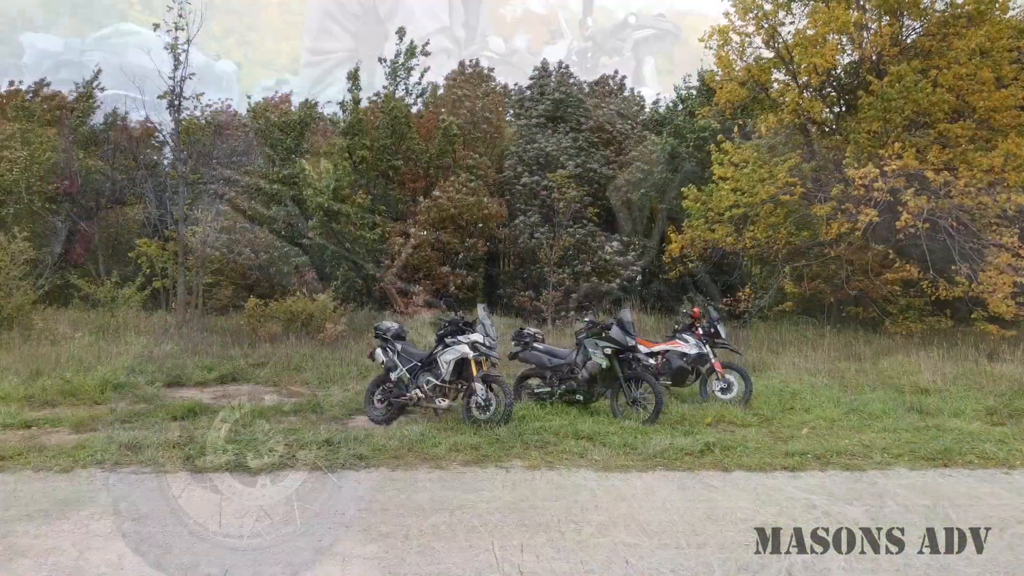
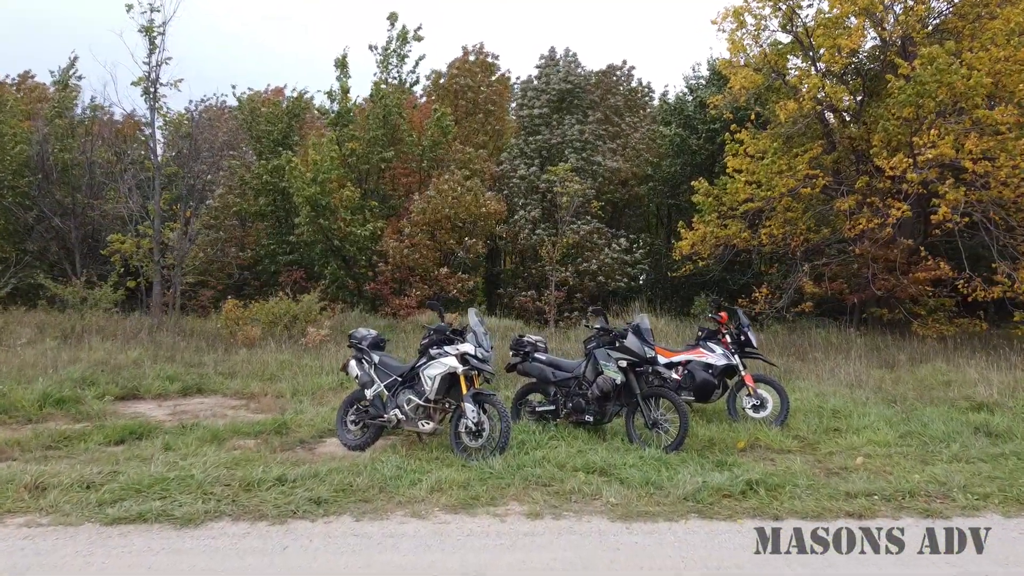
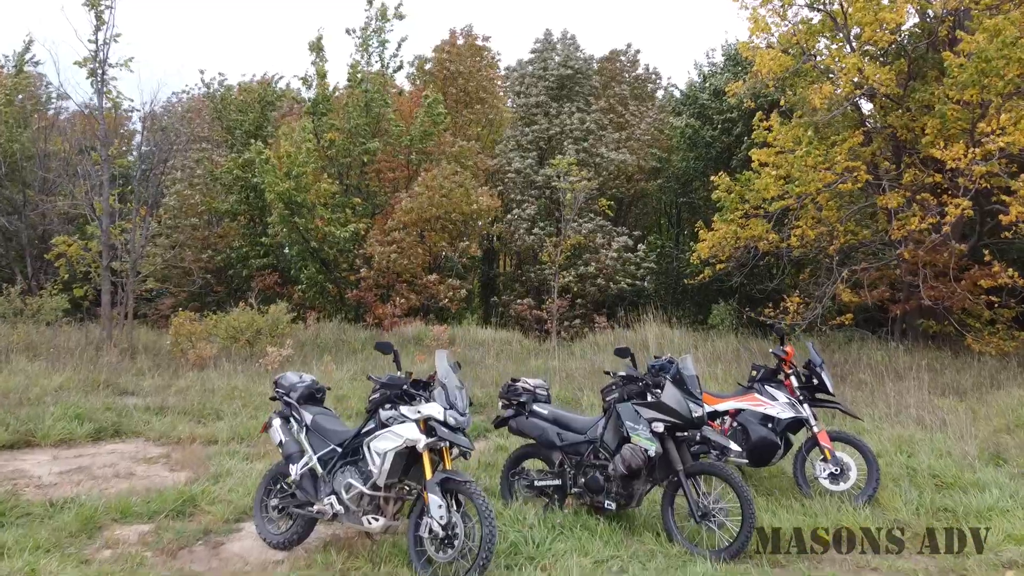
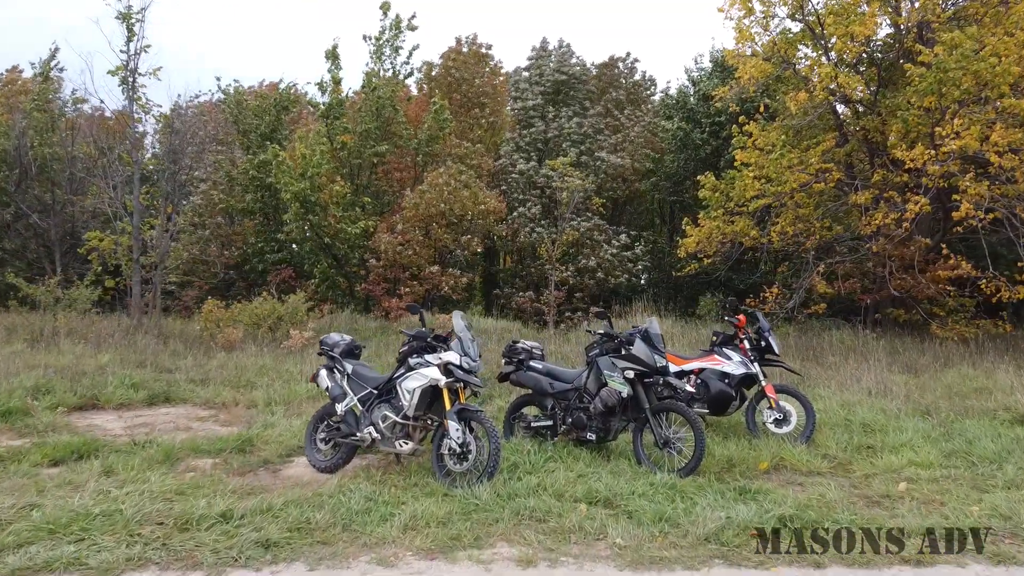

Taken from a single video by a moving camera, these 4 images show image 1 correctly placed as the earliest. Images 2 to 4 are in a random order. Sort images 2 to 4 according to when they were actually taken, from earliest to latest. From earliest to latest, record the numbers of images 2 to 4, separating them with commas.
2, 4, 3
